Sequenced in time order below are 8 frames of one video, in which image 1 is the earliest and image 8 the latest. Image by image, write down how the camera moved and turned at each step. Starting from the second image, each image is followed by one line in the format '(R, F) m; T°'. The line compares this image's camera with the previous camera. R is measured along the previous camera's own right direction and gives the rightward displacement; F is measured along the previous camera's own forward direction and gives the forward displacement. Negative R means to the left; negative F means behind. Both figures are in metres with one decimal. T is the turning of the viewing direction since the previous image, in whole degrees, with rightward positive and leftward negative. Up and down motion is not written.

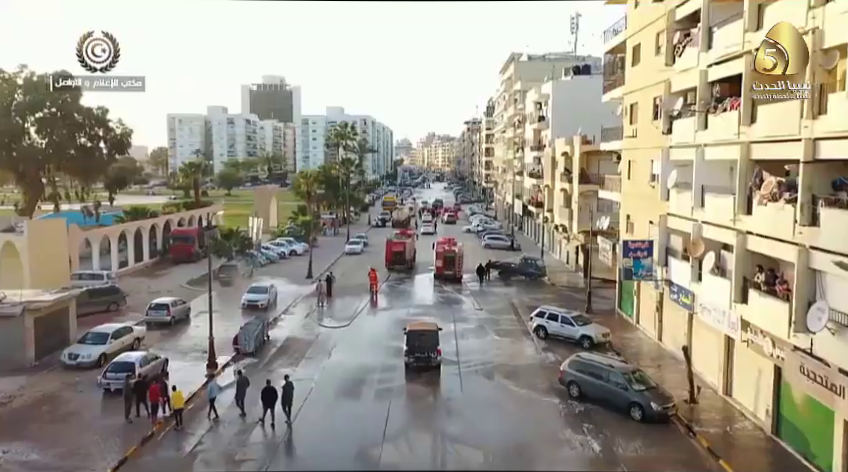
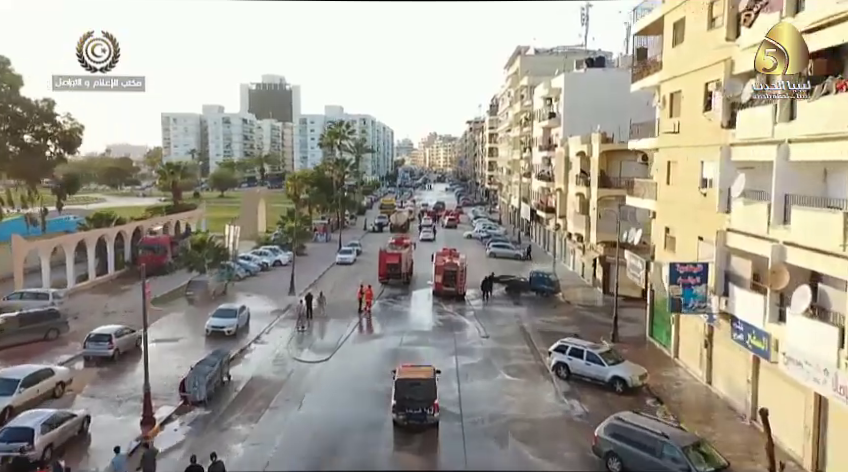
(+0.2, +4.9) m; 0°
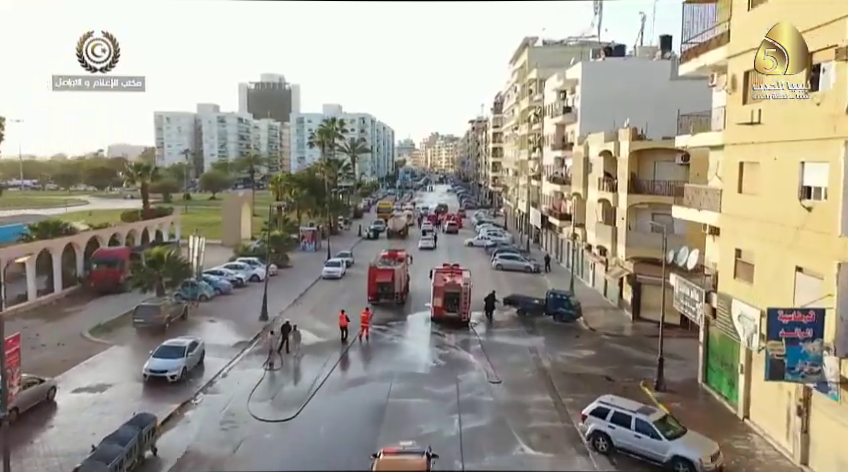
(+0.2, +5.6) m; 0°
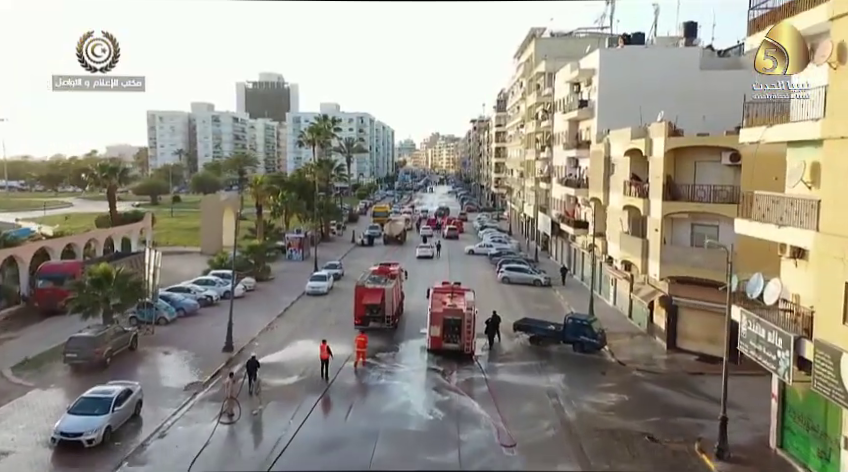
(+0.2, +4.9) m; 0°
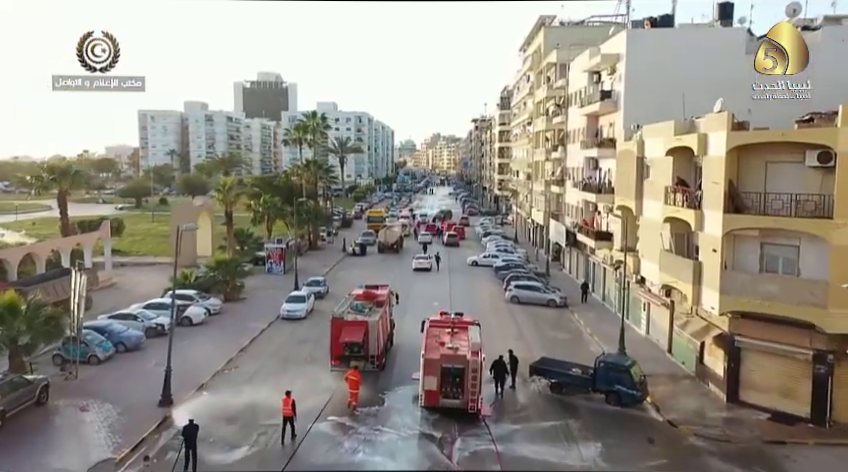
(+0.3, +5.7) m; 0°
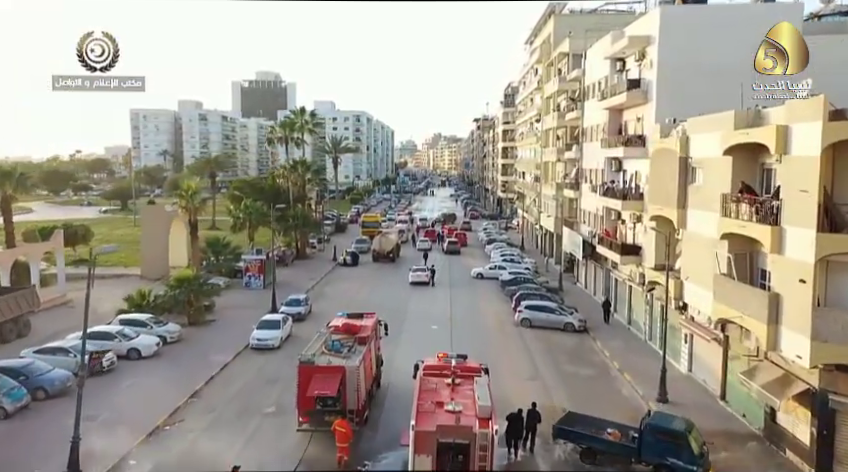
(+0.2, +5.0) m; 0°
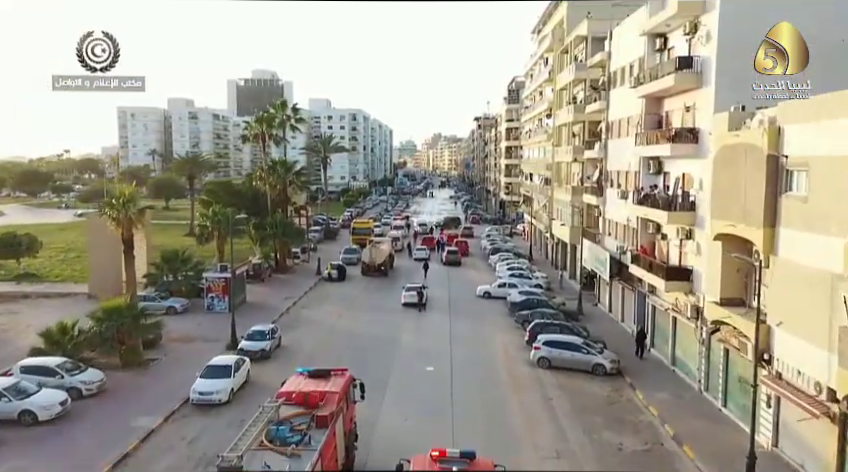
(+0.3, +6.2) m; 0°
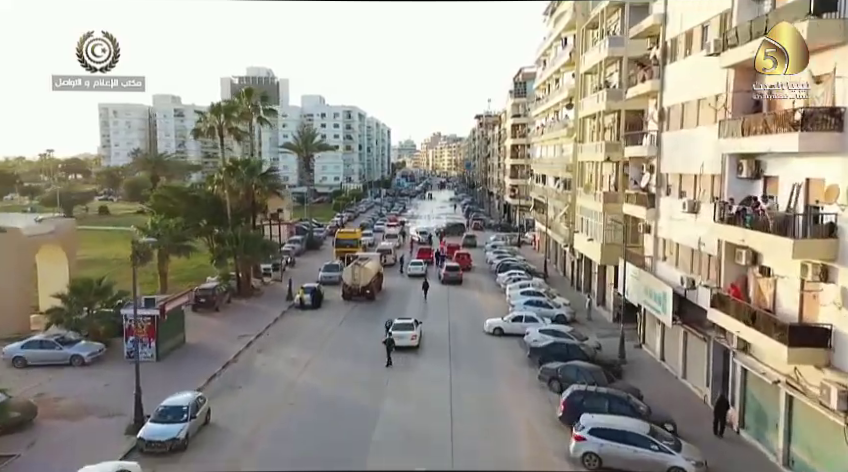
(+0.3, +8.4) m; 0°
